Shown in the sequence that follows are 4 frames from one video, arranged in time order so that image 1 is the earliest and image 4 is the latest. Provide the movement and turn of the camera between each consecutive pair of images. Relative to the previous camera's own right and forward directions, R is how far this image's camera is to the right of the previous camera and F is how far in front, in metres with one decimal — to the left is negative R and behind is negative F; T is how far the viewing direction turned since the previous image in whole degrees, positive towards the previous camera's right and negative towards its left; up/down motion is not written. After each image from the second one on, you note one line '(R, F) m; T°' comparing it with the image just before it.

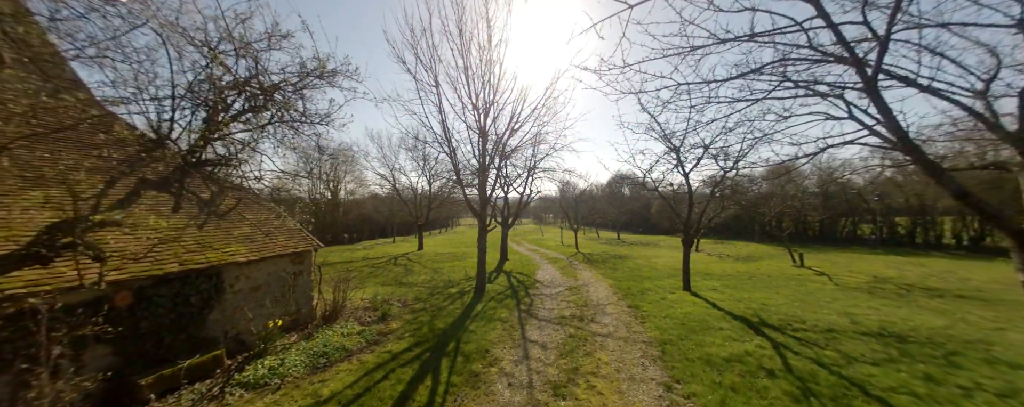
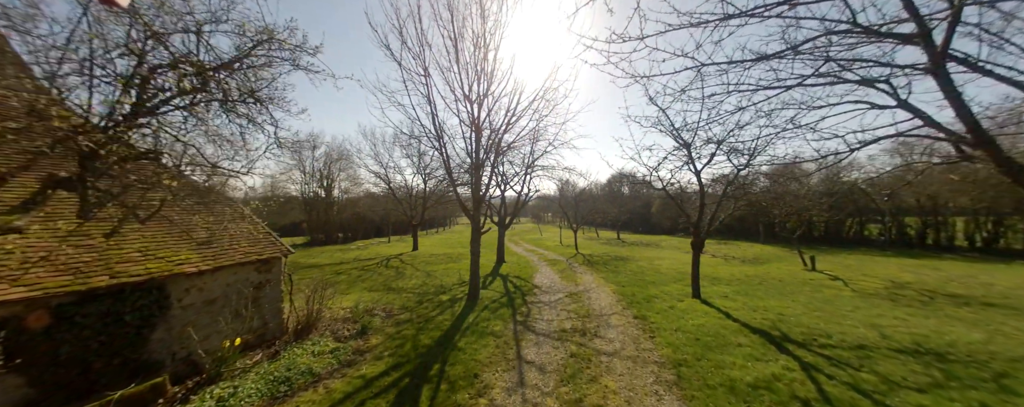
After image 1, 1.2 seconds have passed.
(+0.1, +0.9) m; 0°
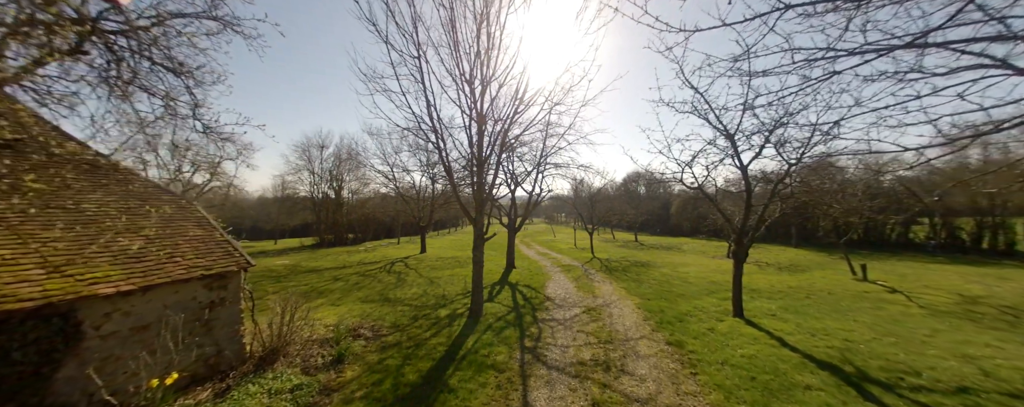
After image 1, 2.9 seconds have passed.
(+0.1, +1.4) m; -2°
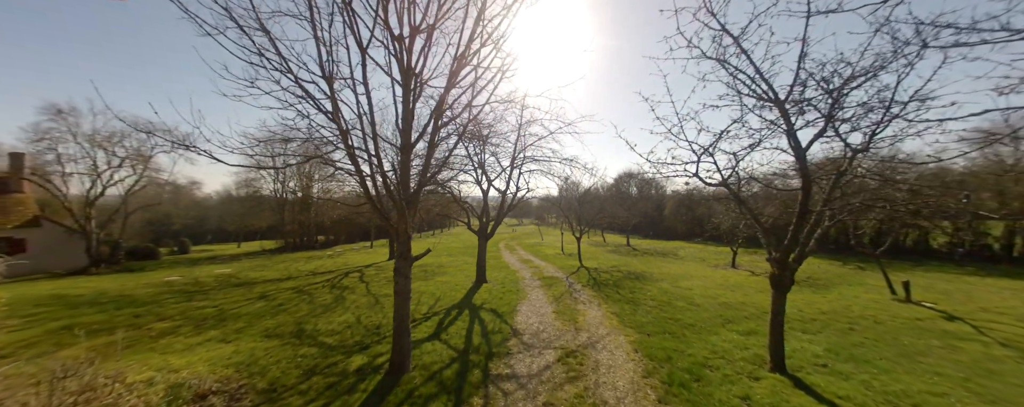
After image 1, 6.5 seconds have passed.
(+1.1, +2.8) m; +1°
